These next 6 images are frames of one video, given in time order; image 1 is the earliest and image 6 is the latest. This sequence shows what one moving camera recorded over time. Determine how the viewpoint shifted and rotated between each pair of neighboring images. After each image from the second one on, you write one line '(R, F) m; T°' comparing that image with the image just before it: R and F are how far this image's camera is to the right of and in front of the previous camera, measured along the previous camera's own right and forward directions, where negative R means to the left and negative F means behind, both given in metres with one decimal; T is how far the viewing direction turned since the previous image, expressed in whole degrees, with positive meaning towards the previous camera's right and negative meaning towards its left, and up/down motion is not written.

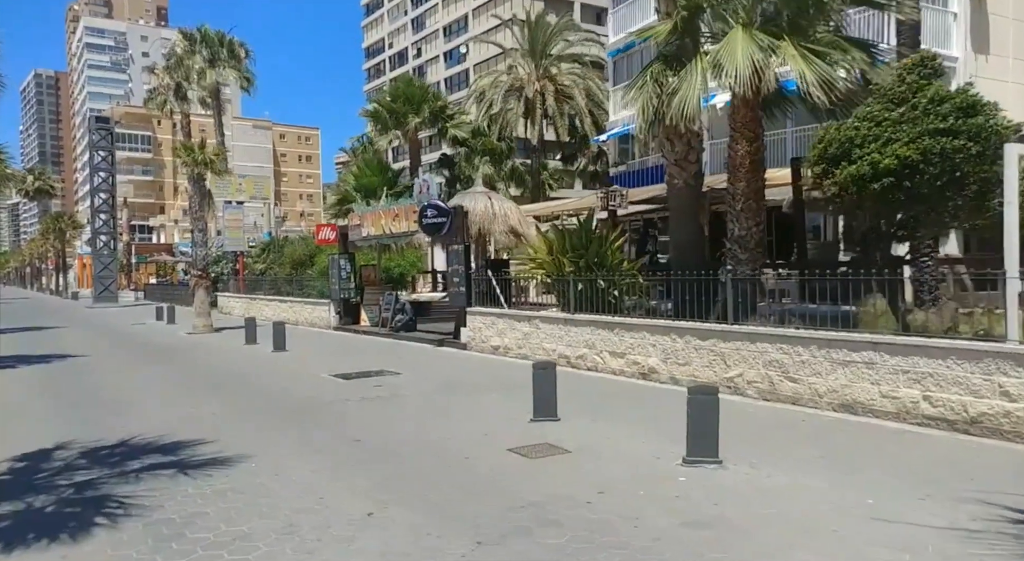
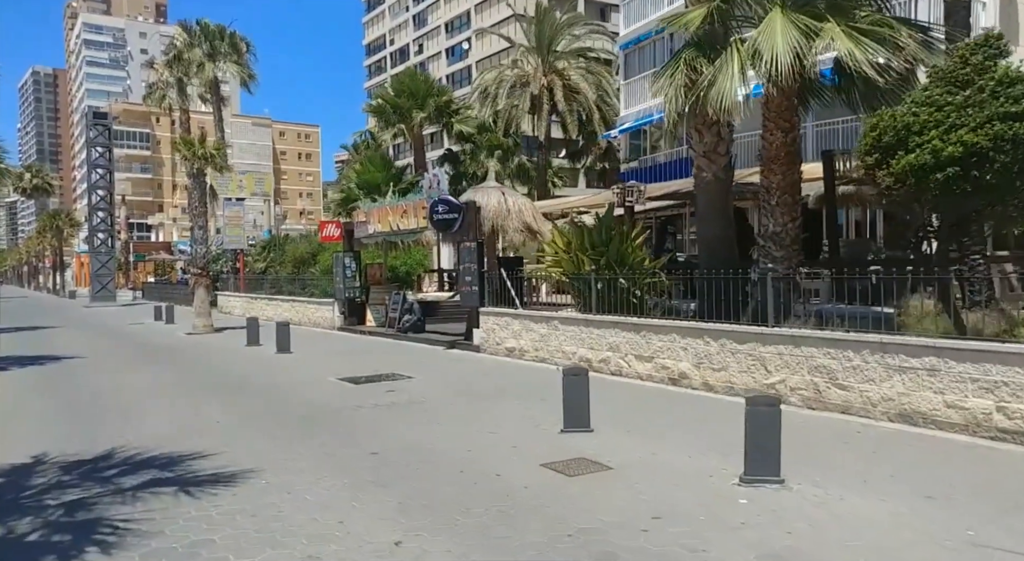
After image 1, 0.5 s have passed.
(-0.3, +0.7) m; 0°
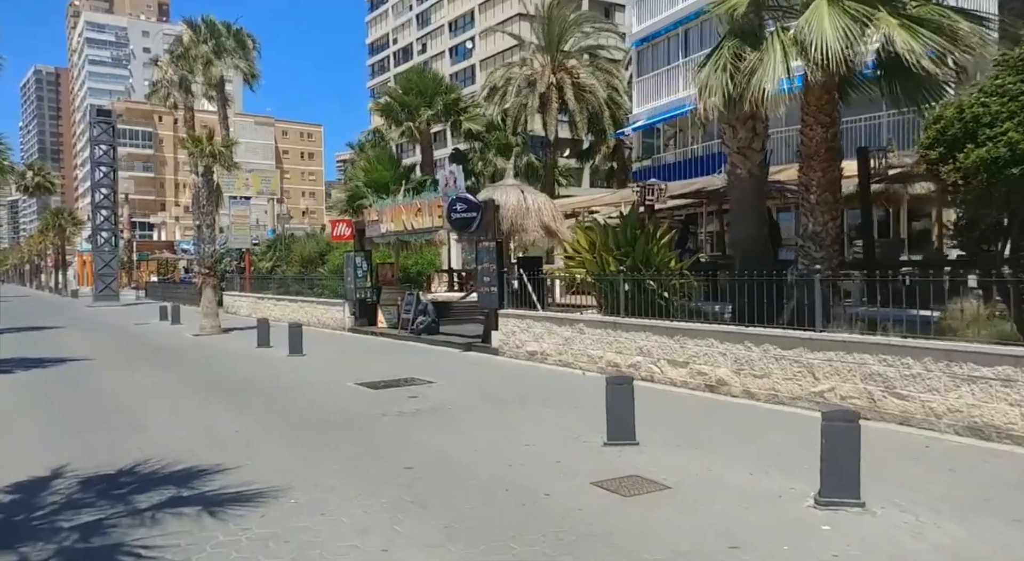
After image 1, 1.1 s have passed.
(-0.4, +0.5) m; 0°
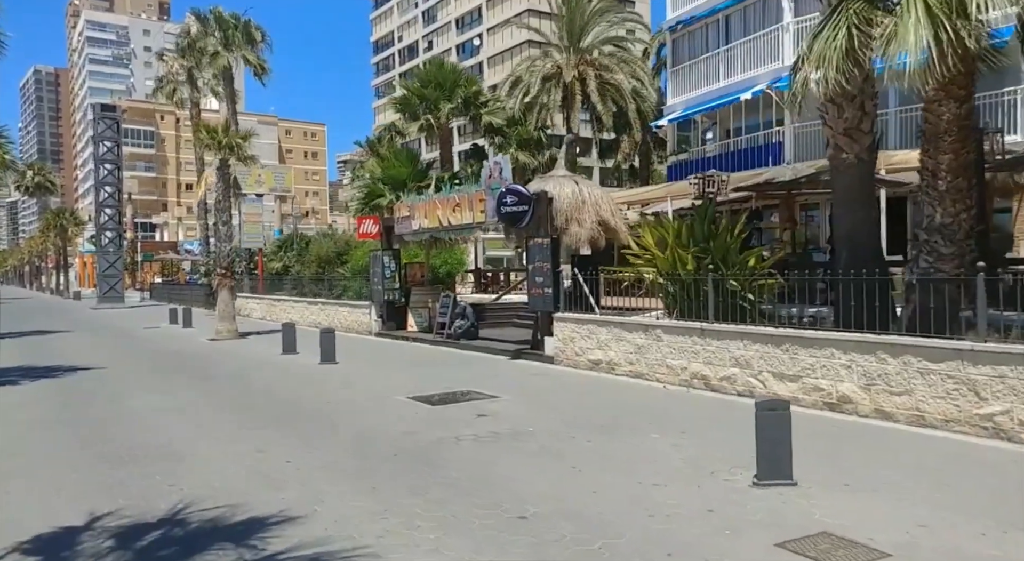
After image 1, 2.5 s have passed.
(-1.0, +1.5) m; 0°
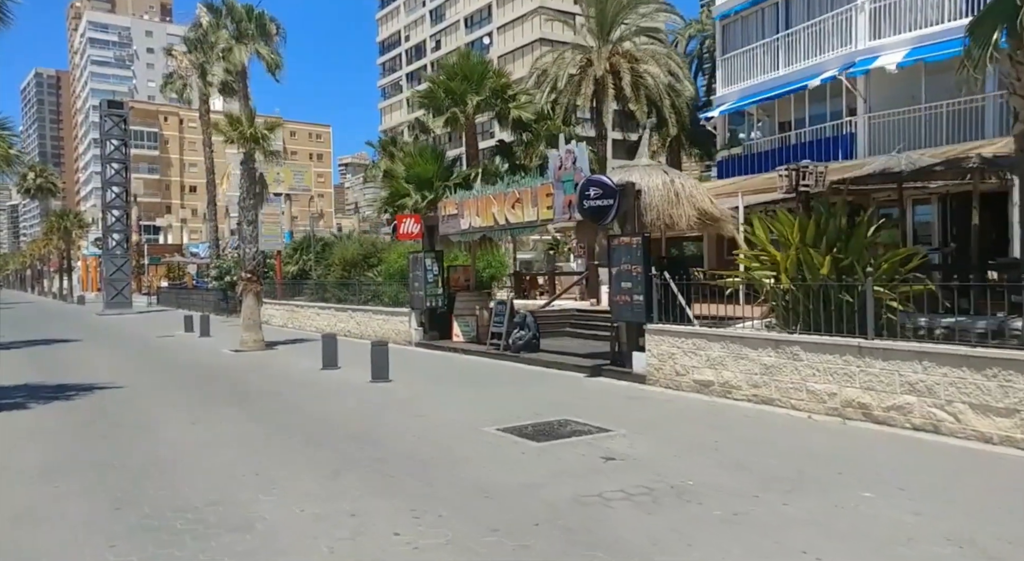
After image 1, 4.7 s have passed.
(-1.2, +1.9) m; 0°
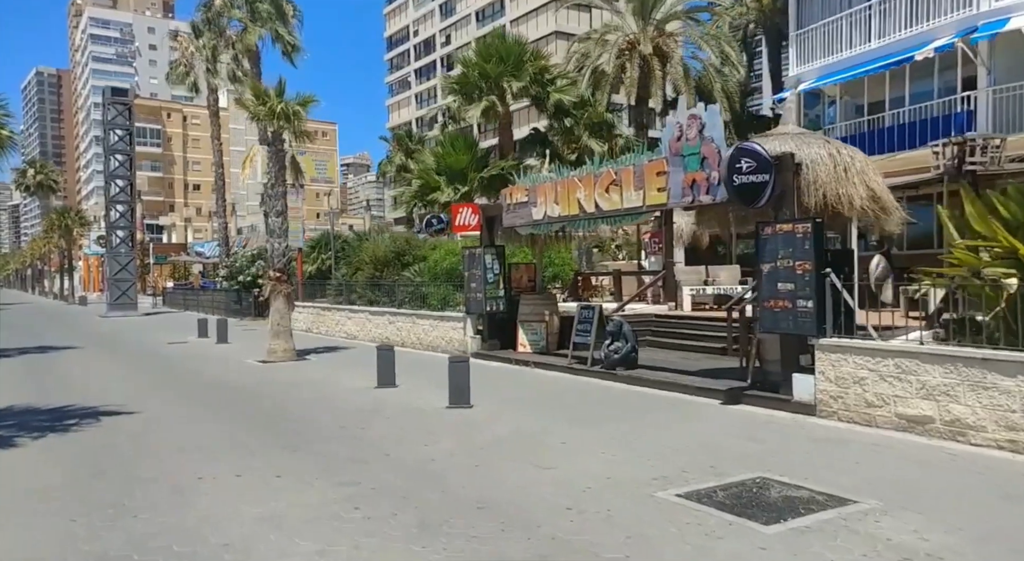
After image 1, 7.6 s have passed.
(-1.4, +2.8) m; 0°
